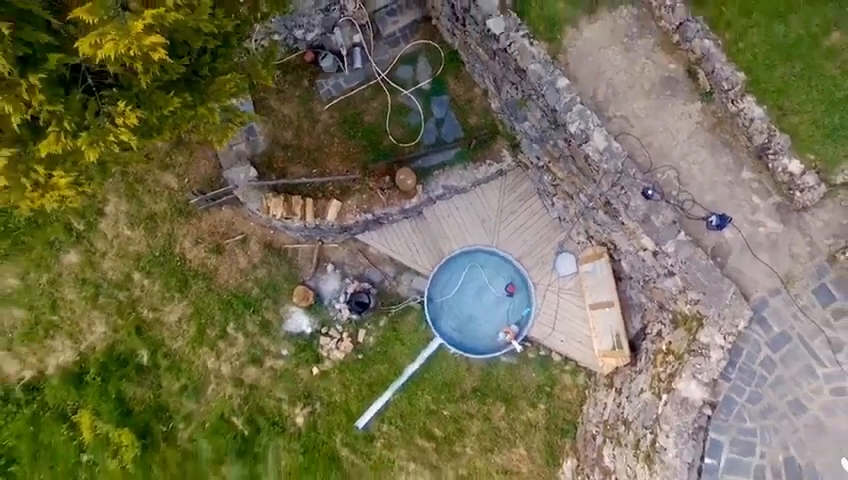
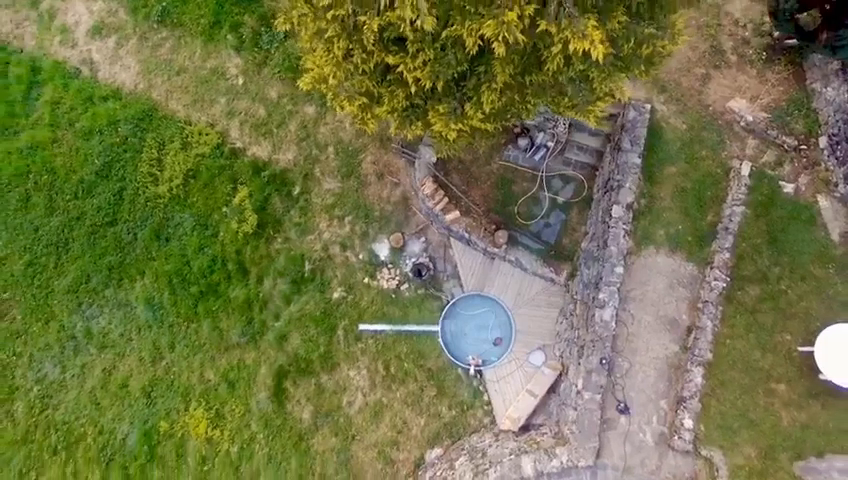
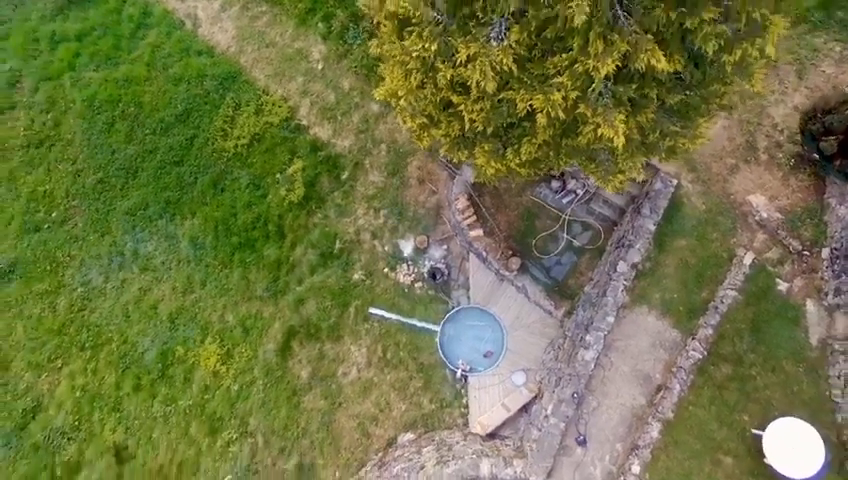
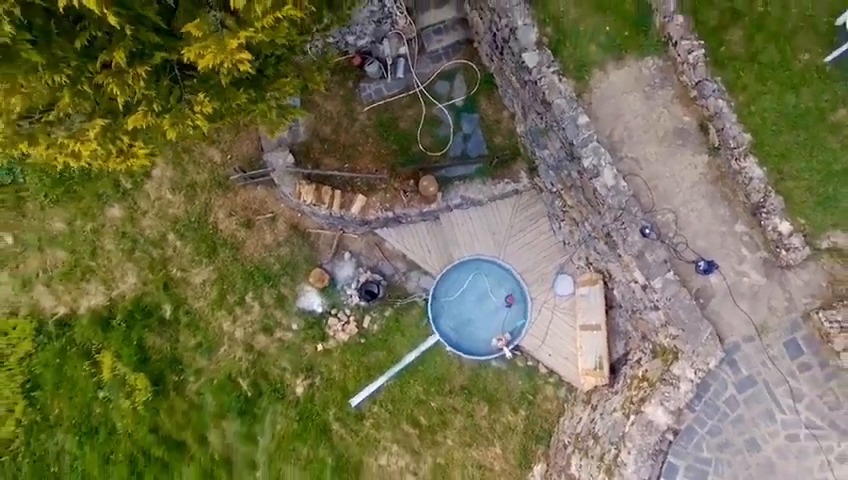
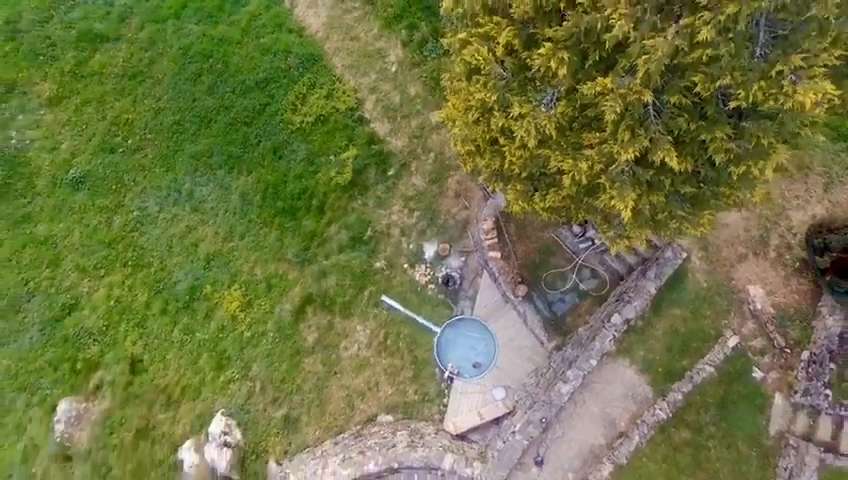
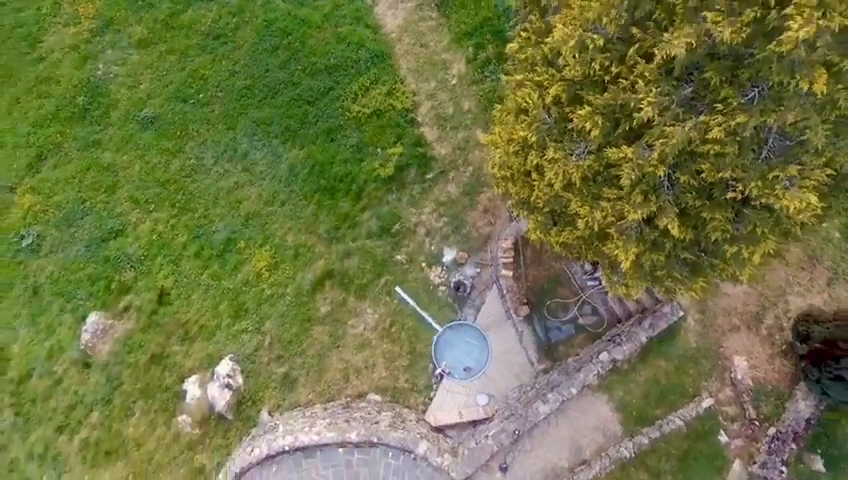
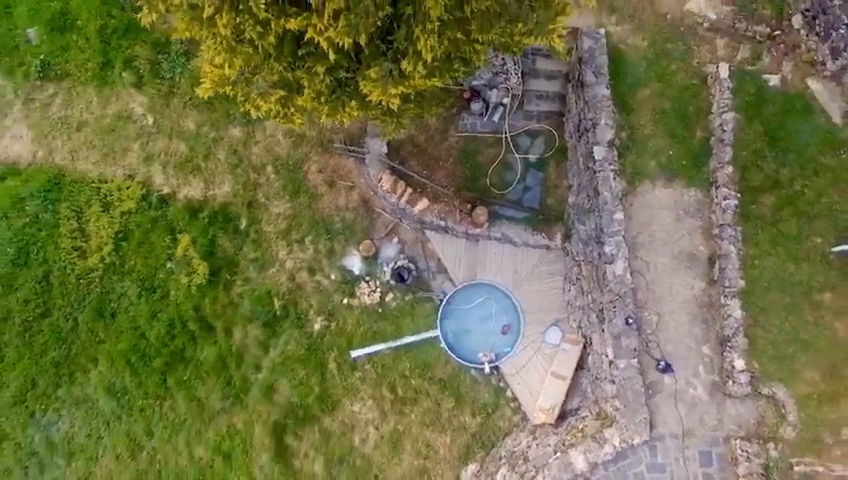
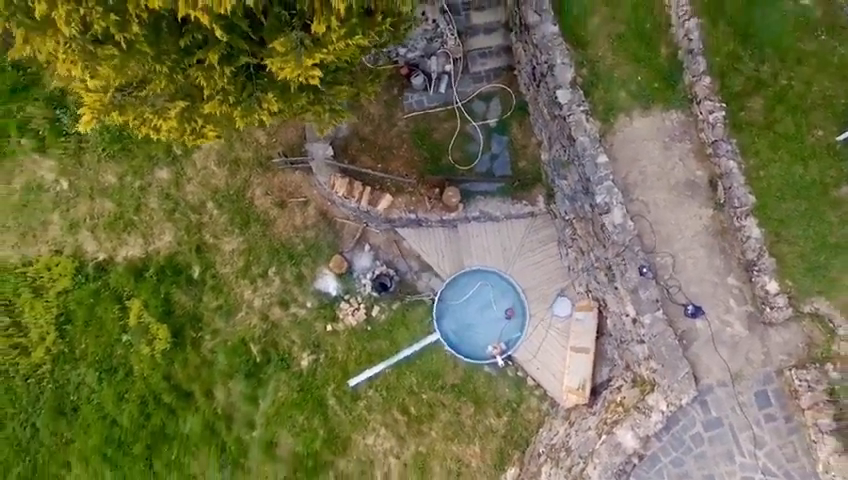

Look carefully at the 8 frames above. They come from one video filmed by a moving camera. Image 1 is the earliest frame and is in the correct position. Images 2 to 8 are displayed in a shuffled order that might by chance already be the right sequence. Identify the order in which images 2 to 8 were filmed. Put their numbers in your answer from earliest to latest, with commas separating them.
4, 8, 7, 2, 3, 5, 6
